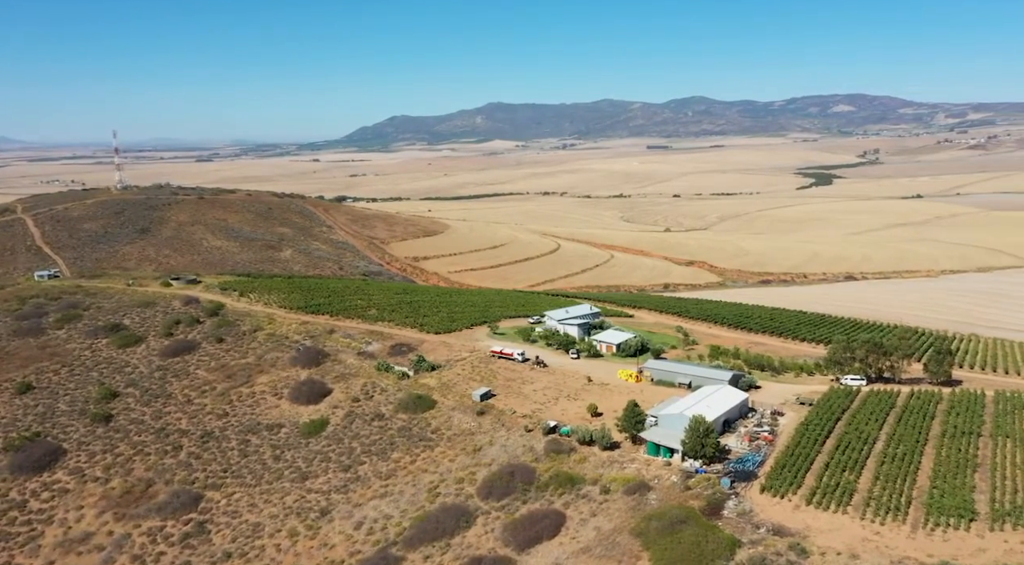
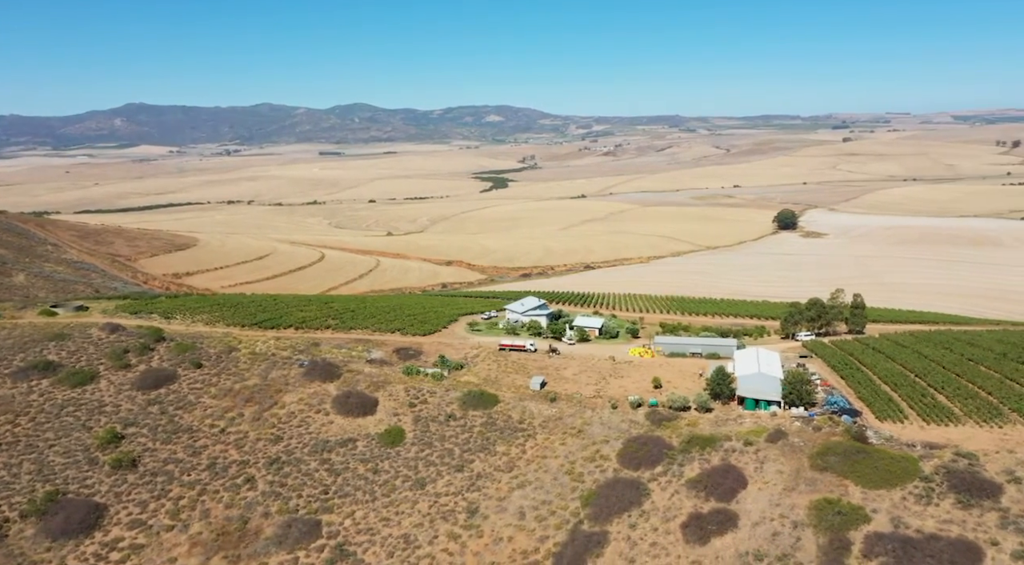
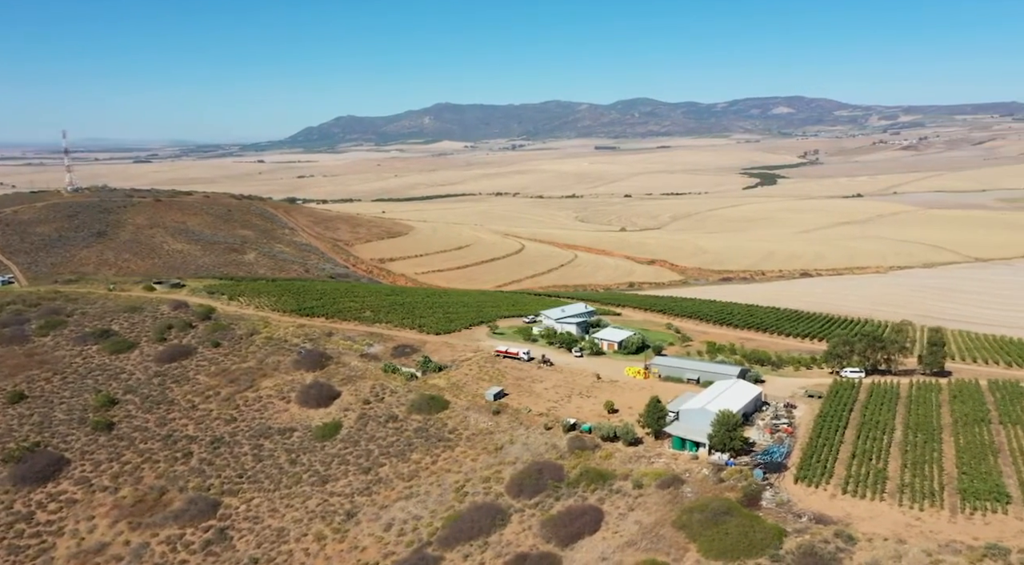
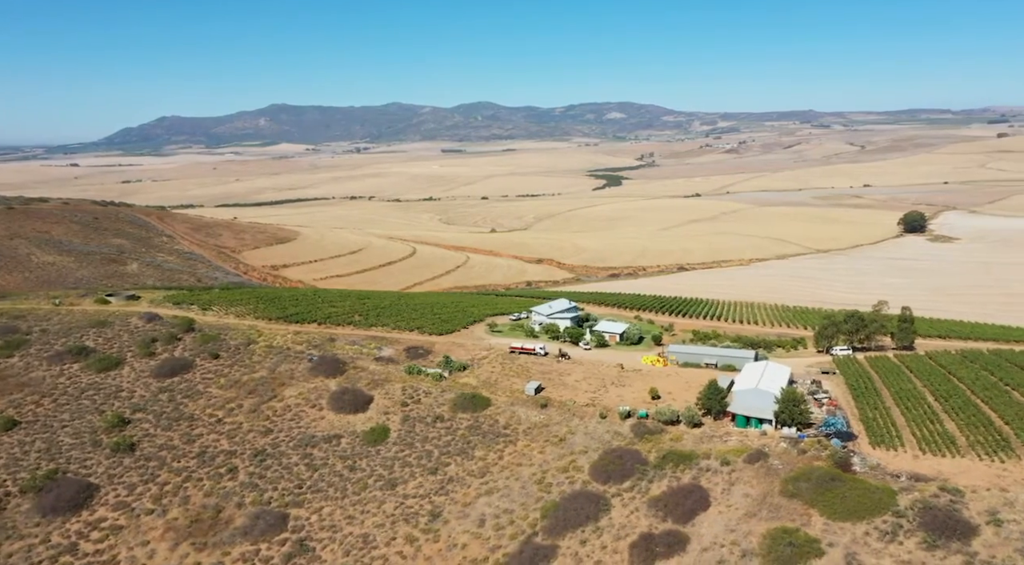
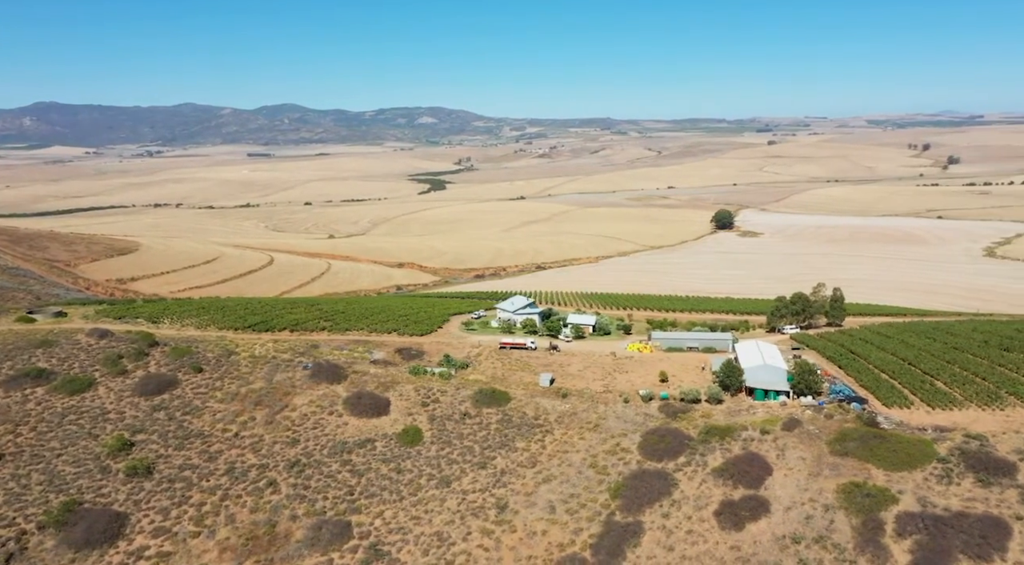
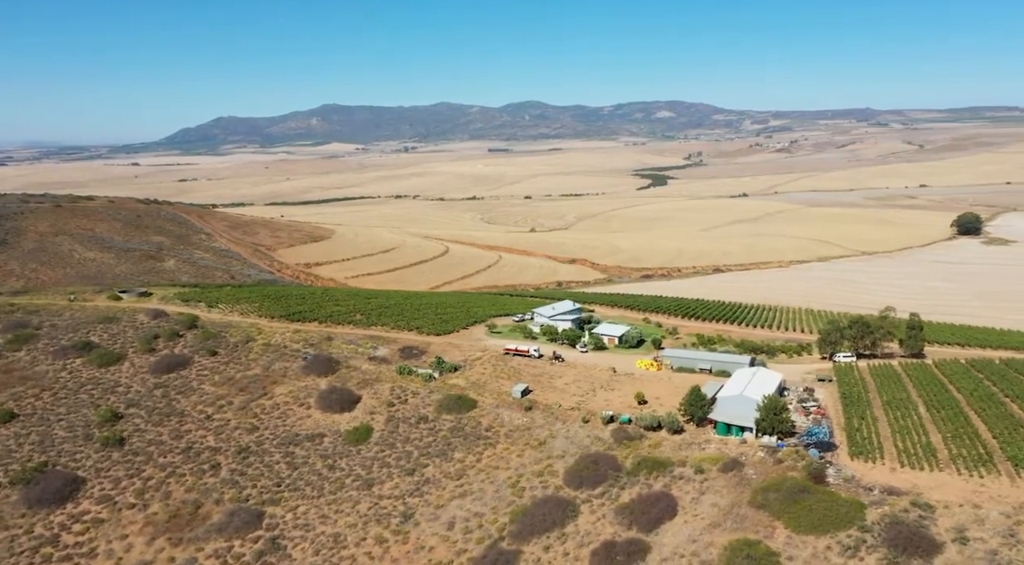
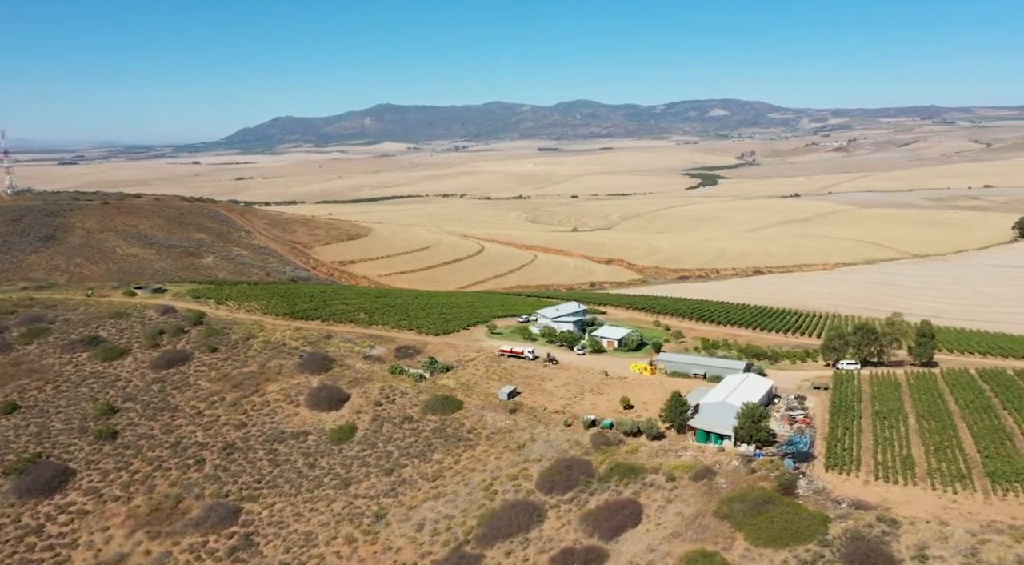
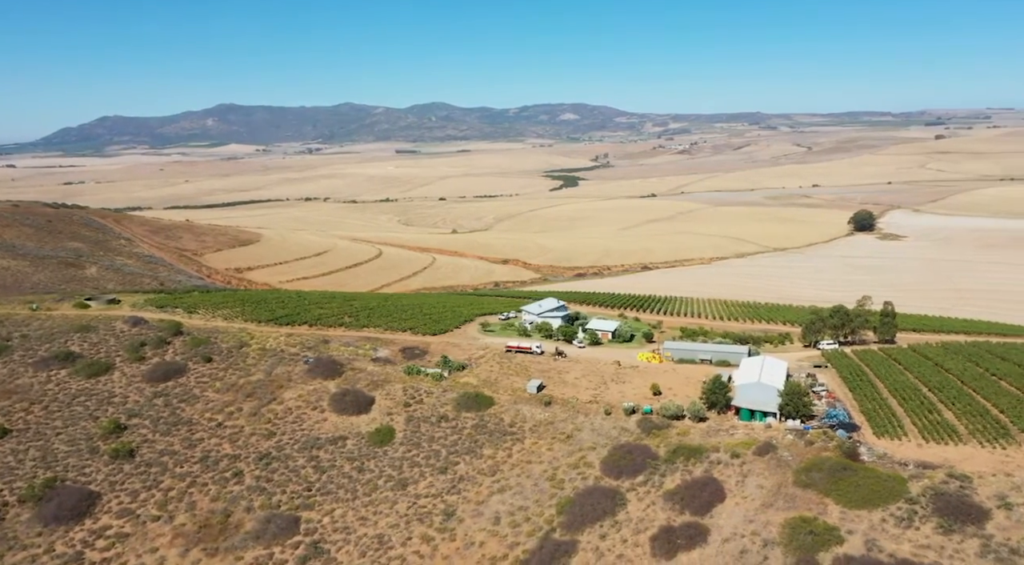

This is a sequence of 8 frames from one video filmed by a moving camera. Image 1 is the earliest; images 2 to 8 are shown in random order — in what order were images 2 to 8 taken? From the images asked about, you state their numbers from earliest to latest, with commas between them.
3, 7, 6, 4, 8, 2, 5
